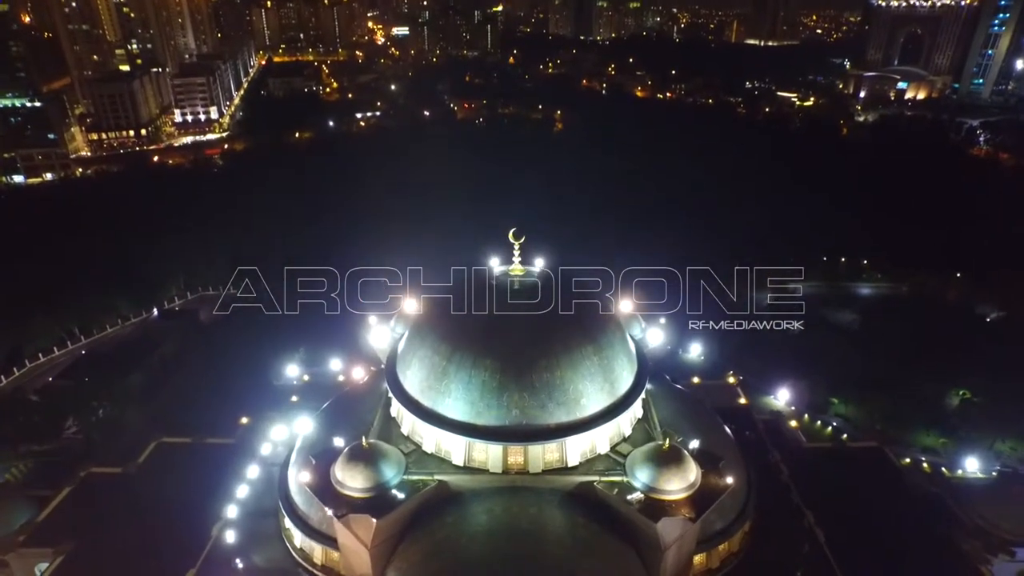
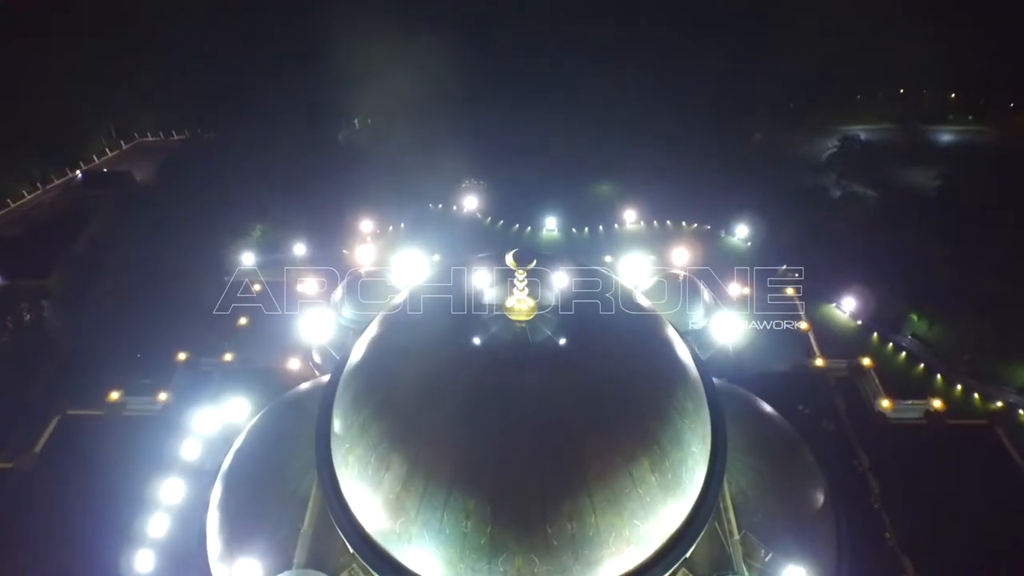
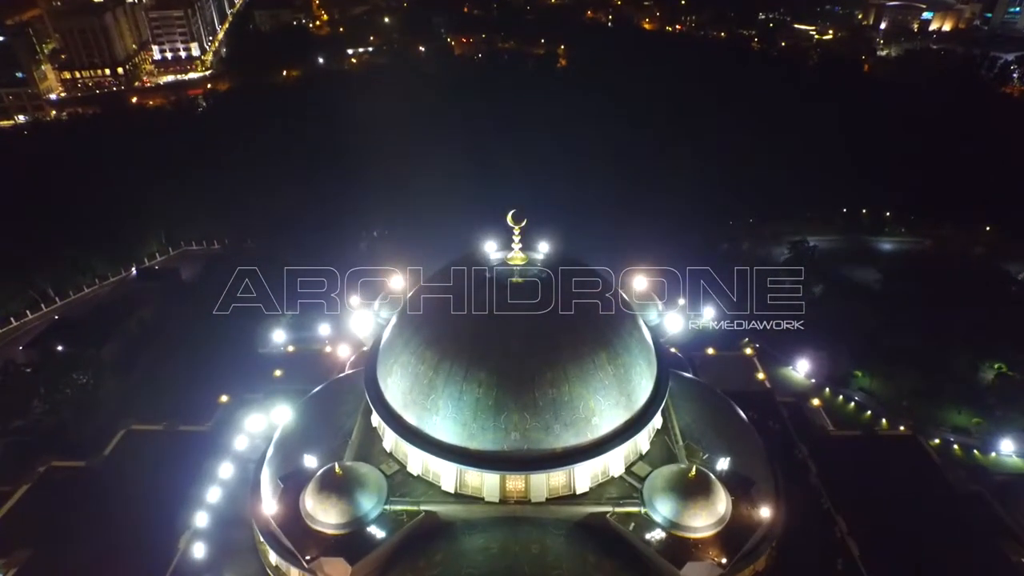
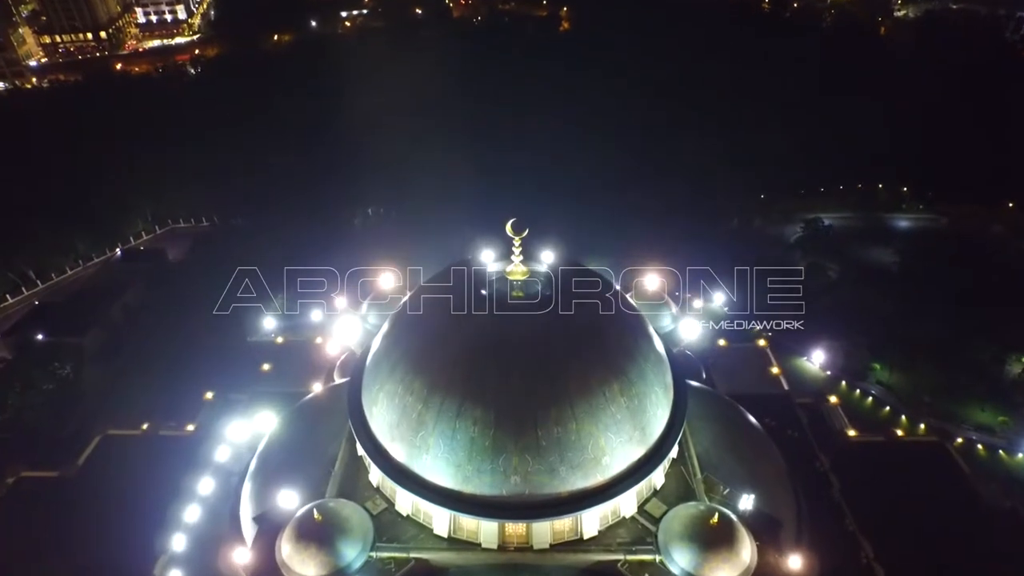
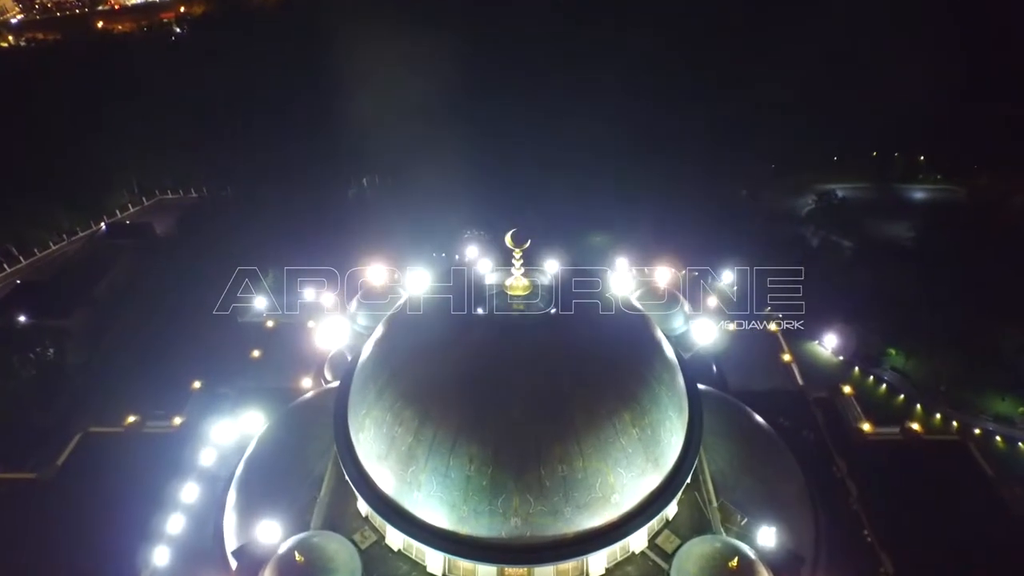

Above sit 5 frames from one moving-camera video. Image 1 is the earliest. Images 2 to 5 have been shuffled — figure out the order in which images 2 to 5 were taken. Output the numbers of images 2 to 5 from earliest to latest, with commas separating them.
3, 4, 5, 2
